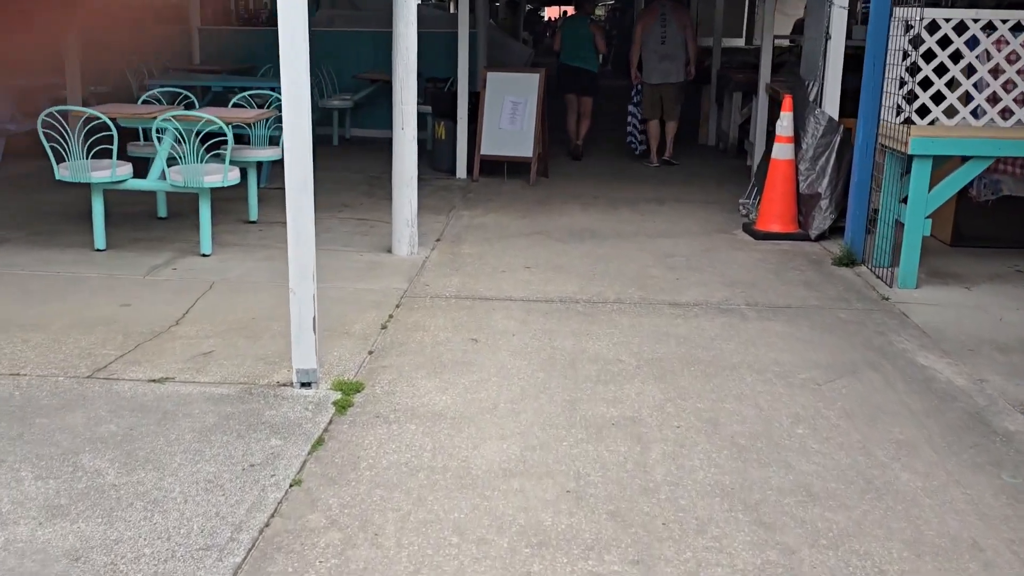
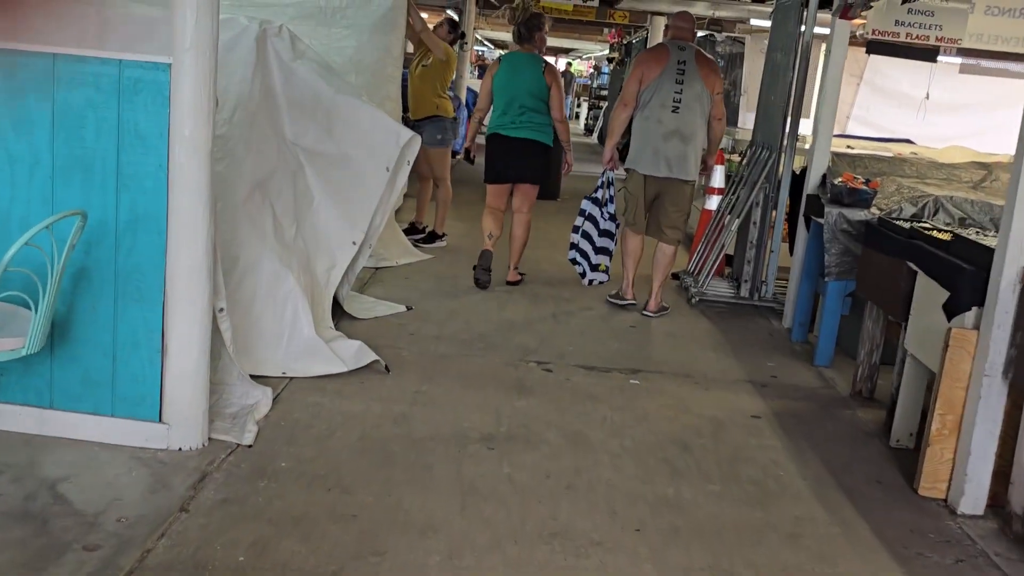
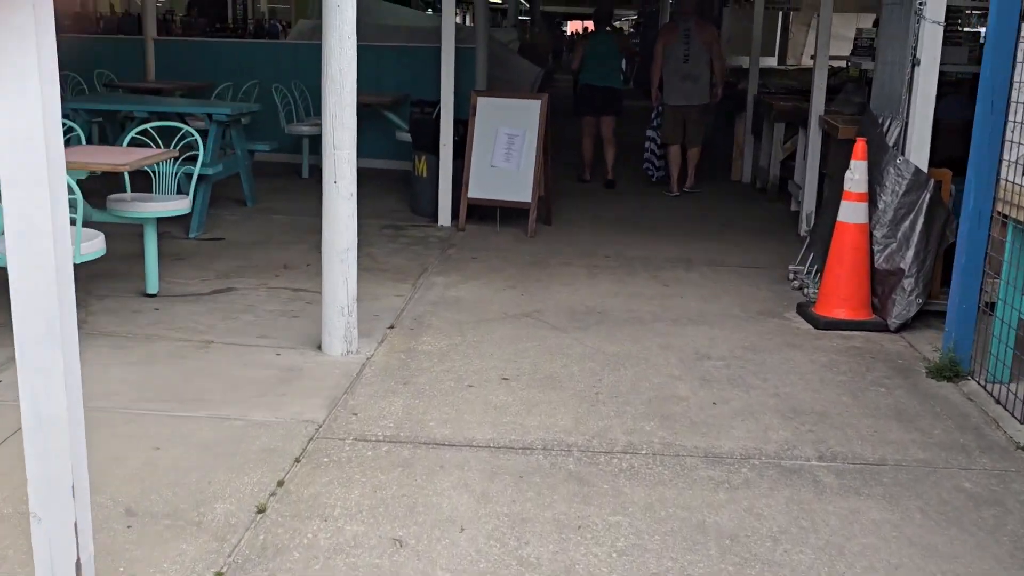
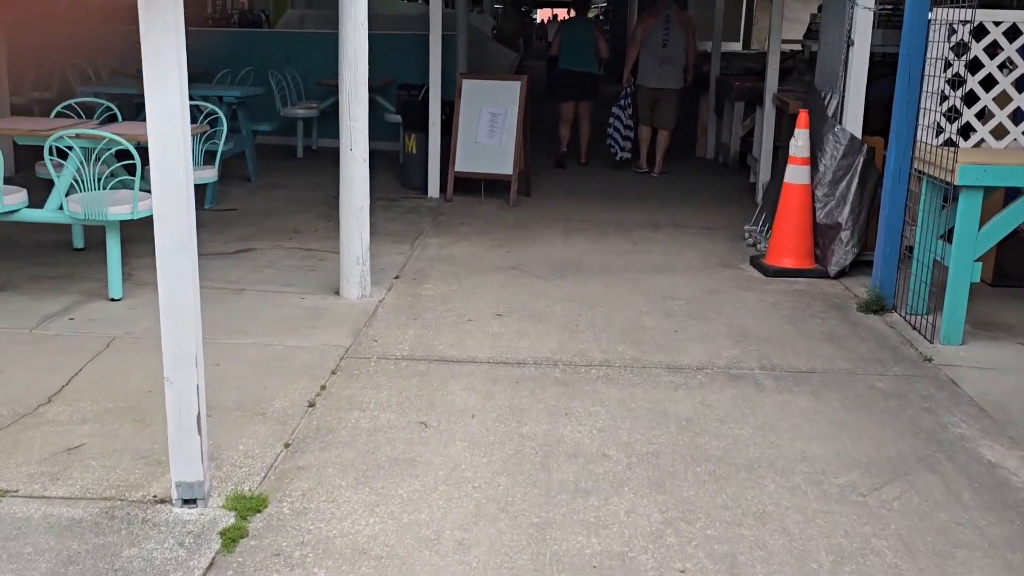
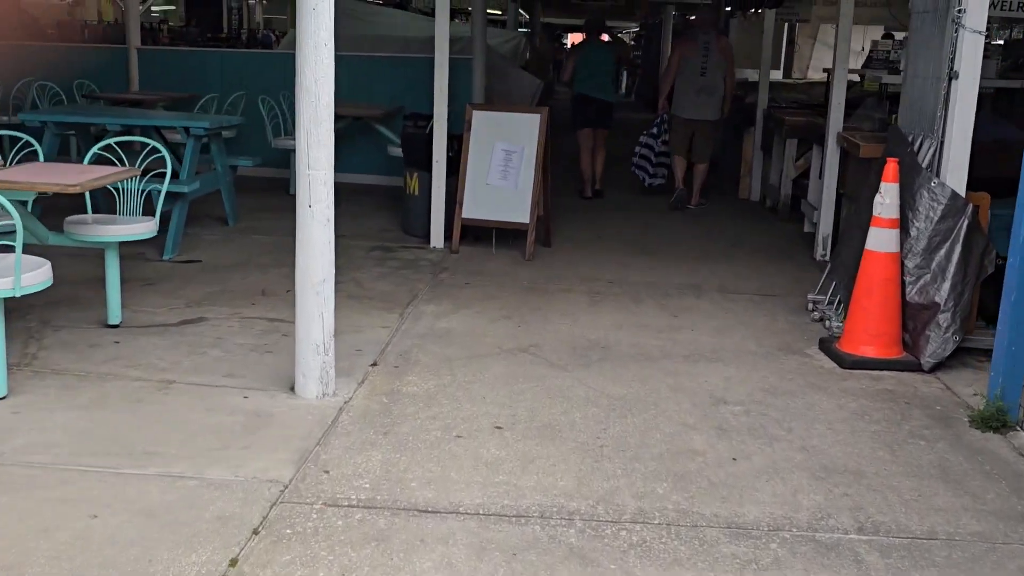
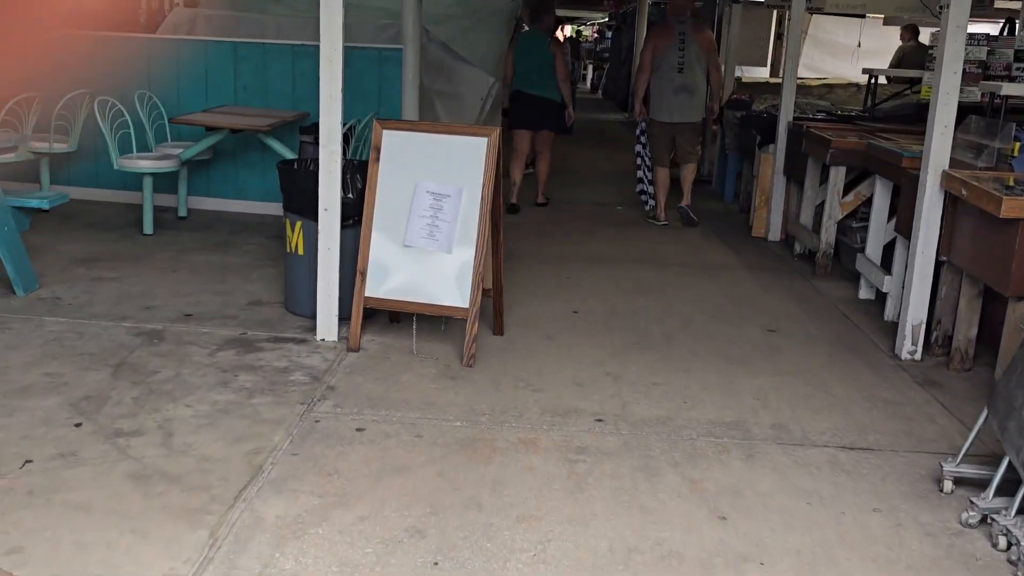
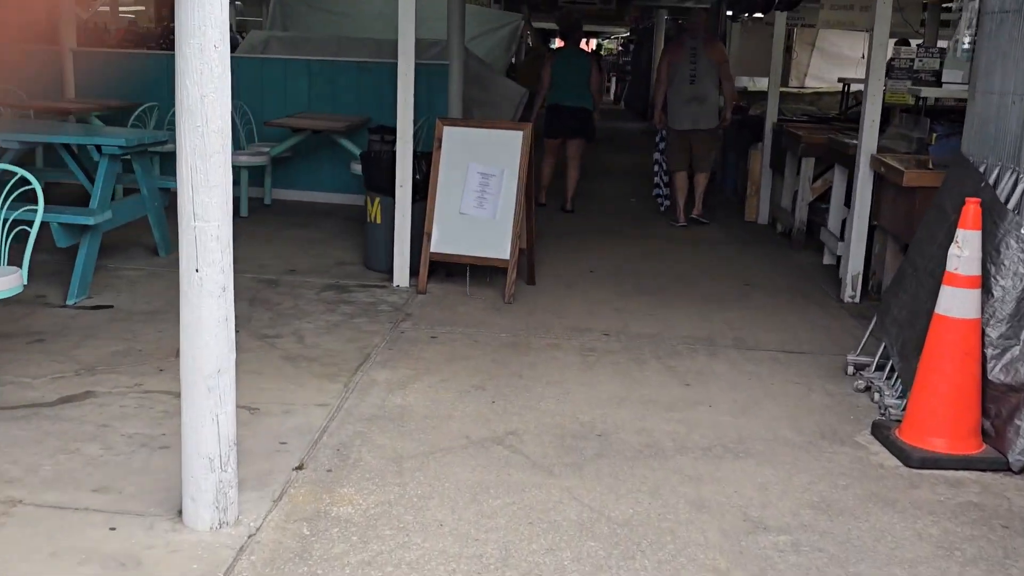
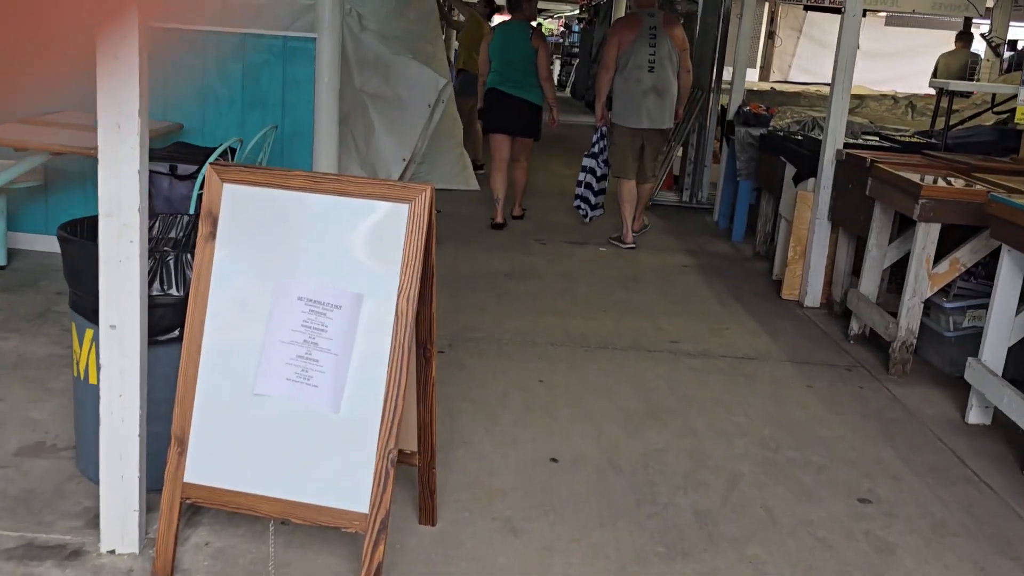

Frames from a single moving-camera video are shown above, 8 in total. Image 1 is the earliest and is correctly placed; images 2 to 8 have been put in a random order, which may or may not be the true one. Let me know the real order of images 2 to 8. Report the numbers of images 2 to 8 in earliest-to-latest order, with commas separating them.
4, 3, 5, 7, 6, 8, 2
